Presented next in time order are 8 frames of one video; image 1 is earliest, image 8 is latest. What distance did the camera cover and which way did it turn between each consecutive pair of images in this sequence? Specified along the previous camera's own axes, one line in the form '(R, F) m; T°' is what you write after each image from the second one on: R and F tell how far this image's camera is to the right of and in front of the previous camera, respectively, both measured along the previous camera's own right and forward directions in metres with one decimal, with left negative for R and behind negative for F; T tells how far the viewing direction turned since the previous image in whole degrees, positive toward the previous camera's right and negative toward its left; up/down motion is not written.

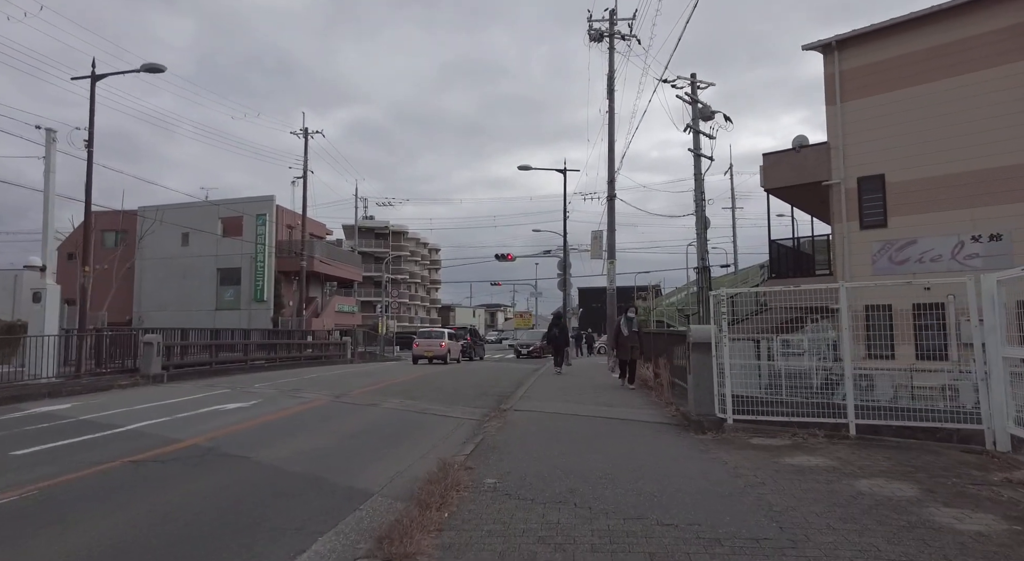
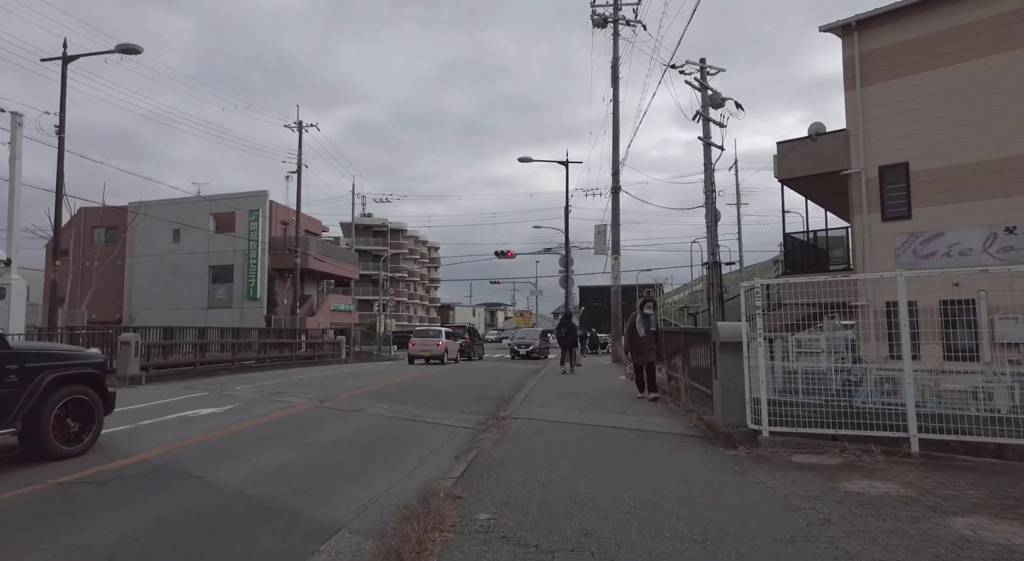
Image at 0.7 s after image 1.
(0.0, +1.0) m; 0°
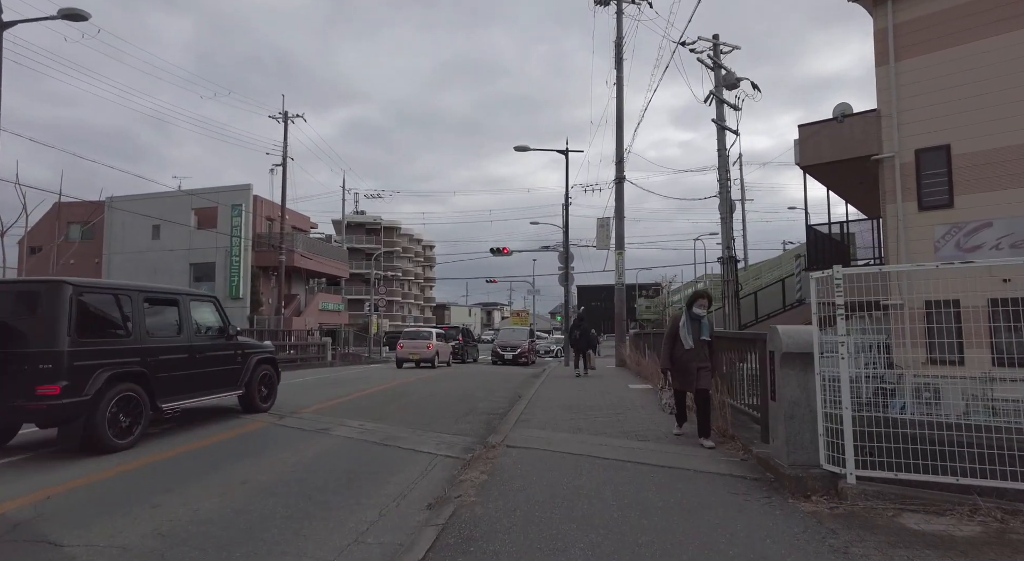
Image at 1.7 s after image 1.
(0.0, +1.6) m; 0°
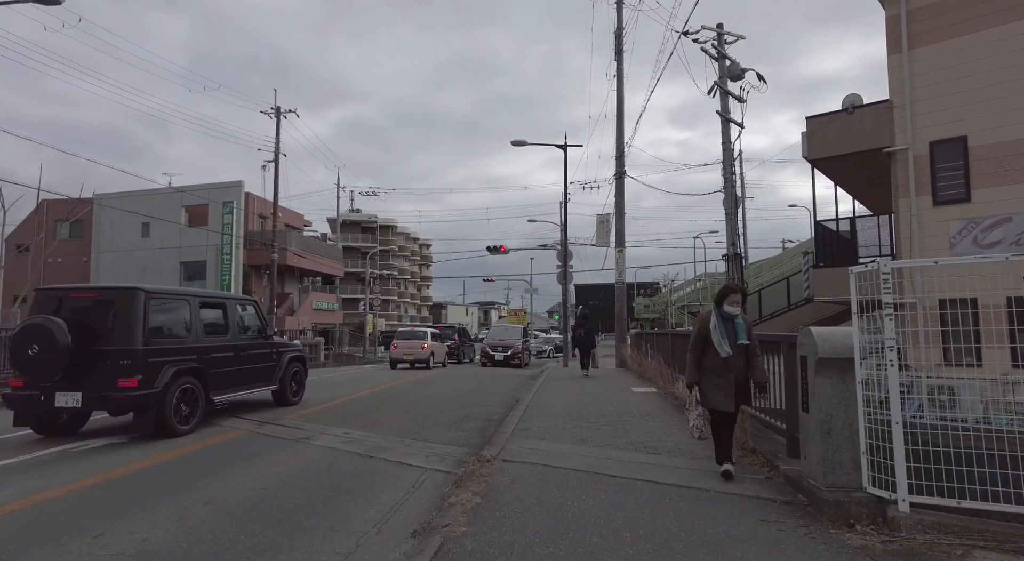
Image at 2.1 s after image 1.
(0.0, +0.6) m; 0°
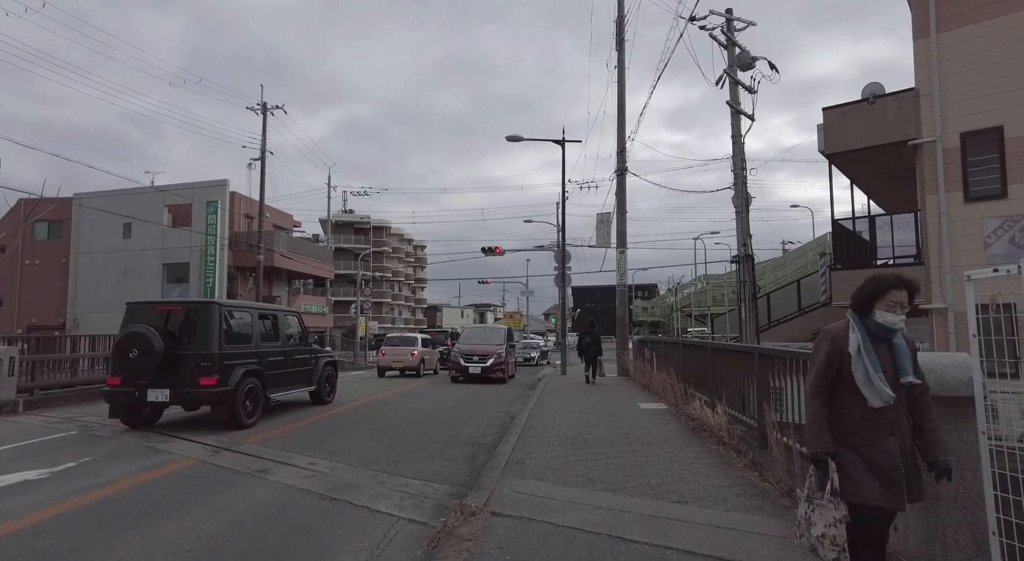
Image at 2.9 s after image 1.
(0.0, +1.2) m; 0°
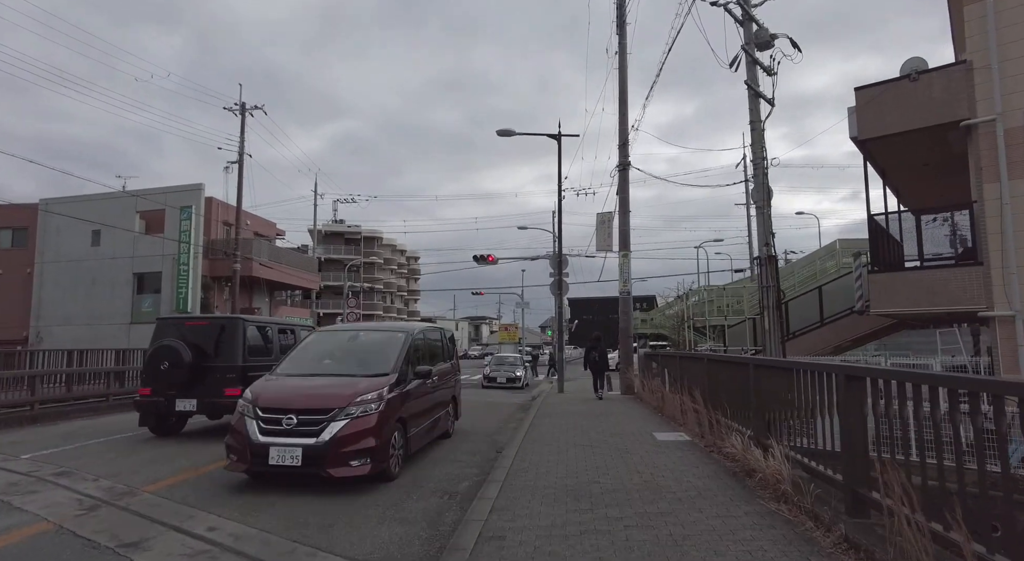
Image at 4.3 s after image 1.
(+0.2, +1.9) m; 0°
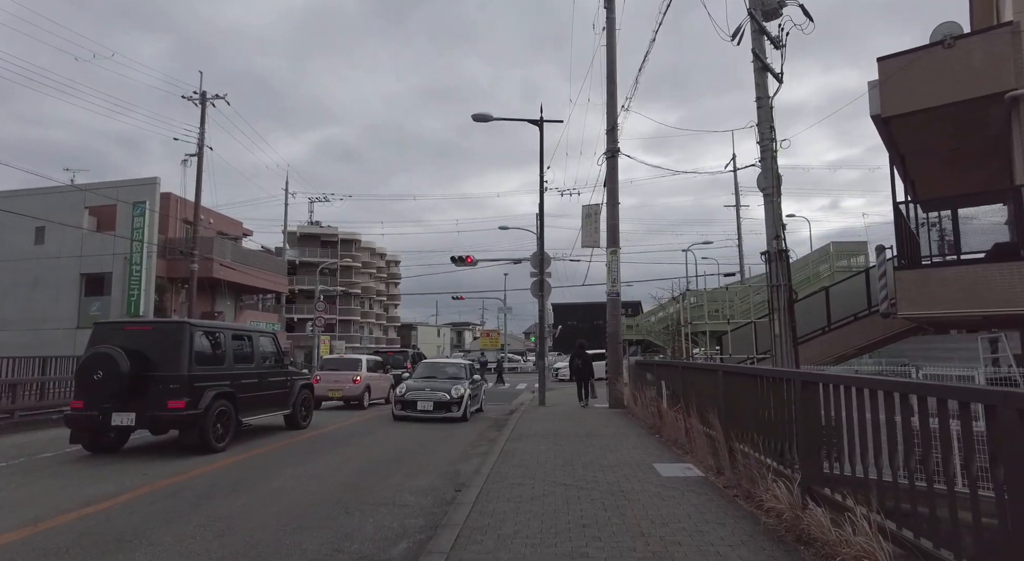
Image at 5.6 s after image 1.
(+0.2, +1.8) m; +2°
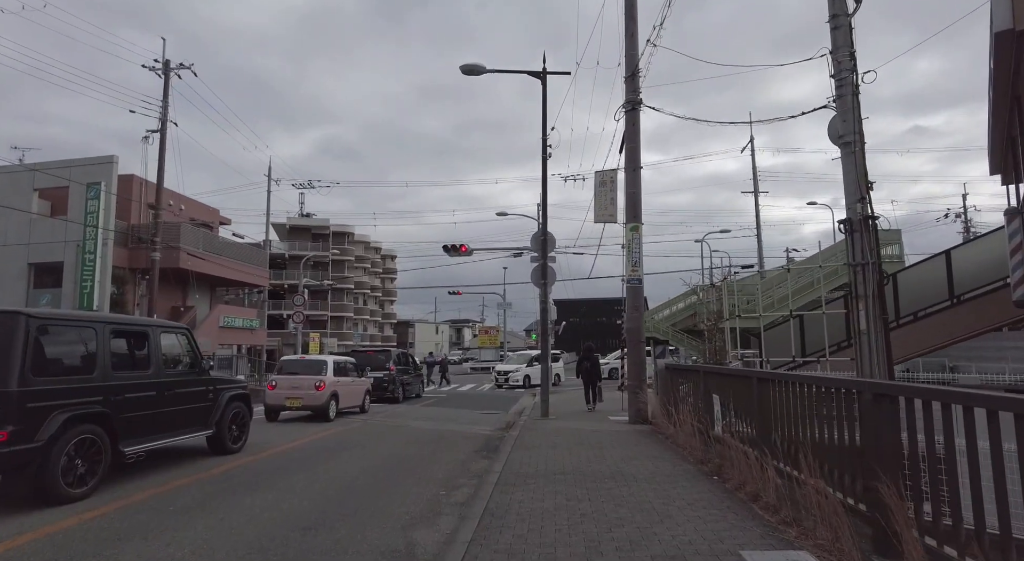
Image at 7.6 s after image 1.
(+0.1, +2.9) m; 0°
